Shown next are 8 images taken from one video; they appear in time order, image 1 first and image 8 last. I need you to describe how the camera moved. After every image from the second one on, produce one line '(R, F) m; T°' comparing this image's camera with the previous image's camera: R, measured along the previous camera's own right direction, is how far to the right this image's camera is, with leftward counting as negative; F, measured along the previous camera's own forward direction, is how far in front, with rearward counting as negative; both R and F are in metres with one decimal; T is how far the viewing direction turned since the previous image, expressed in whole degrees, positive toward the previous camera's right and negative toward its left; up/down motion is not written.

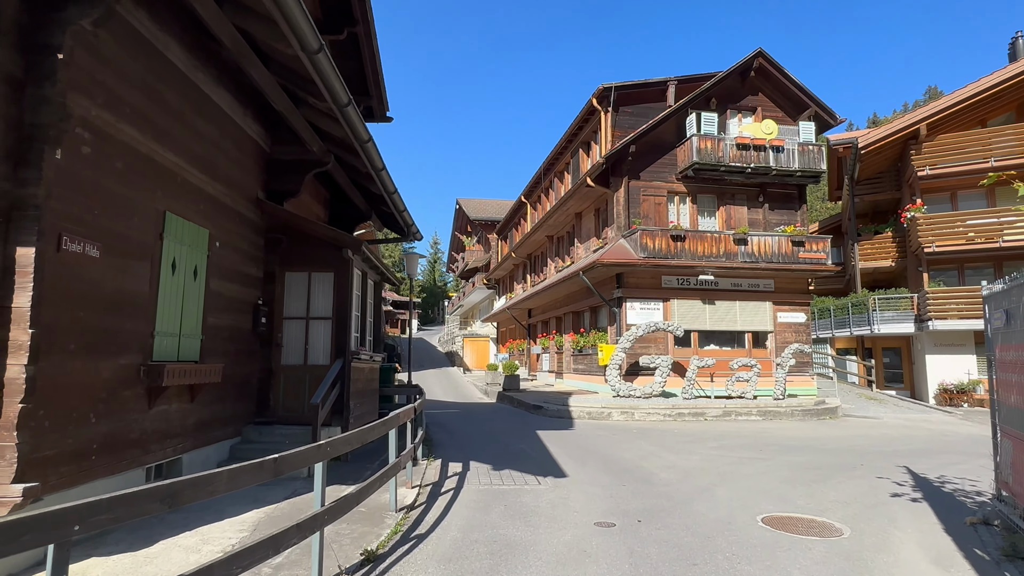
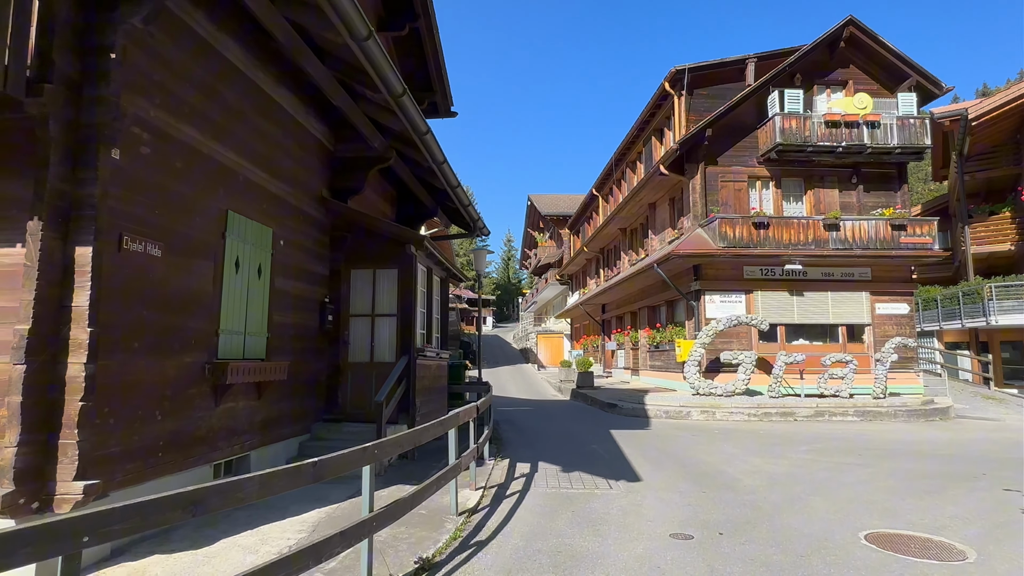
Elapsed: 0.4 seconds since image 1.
(+0.1, +0.3) m; -7°
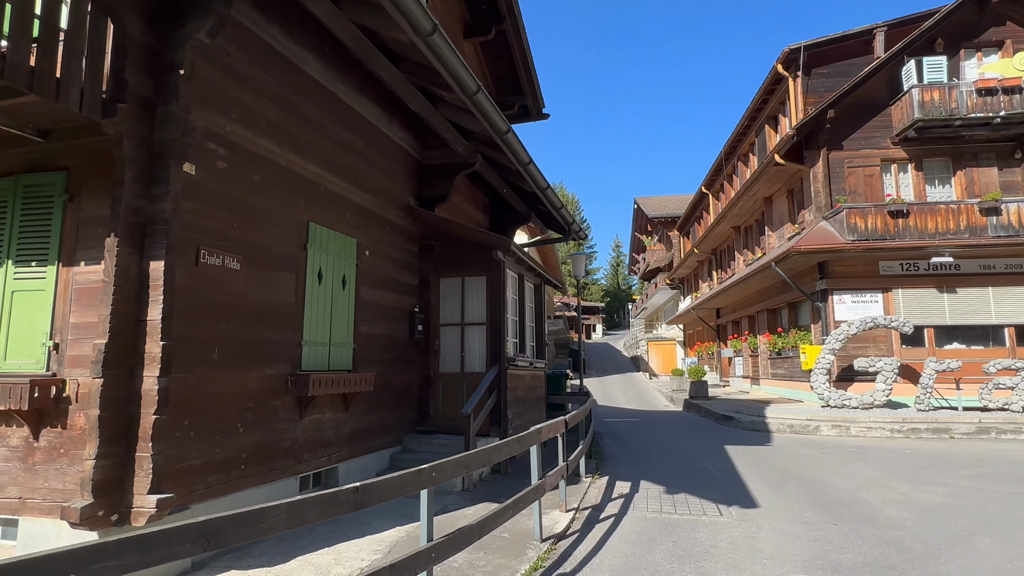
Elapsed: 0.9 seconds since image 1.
(+0.2, +0.5) m; -11°
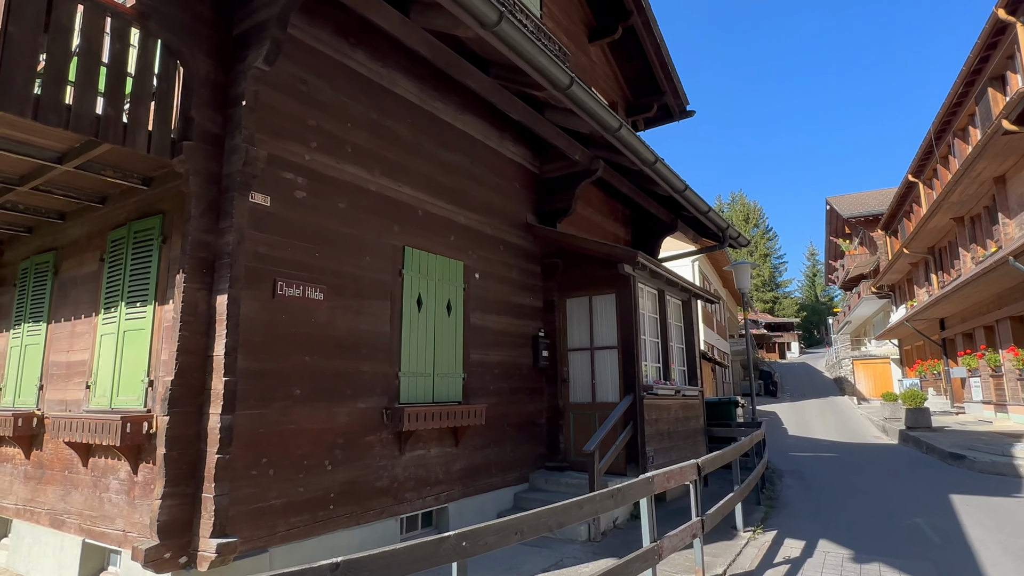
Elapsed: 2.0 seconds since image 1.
(+0.6, +0.8) m; -17°
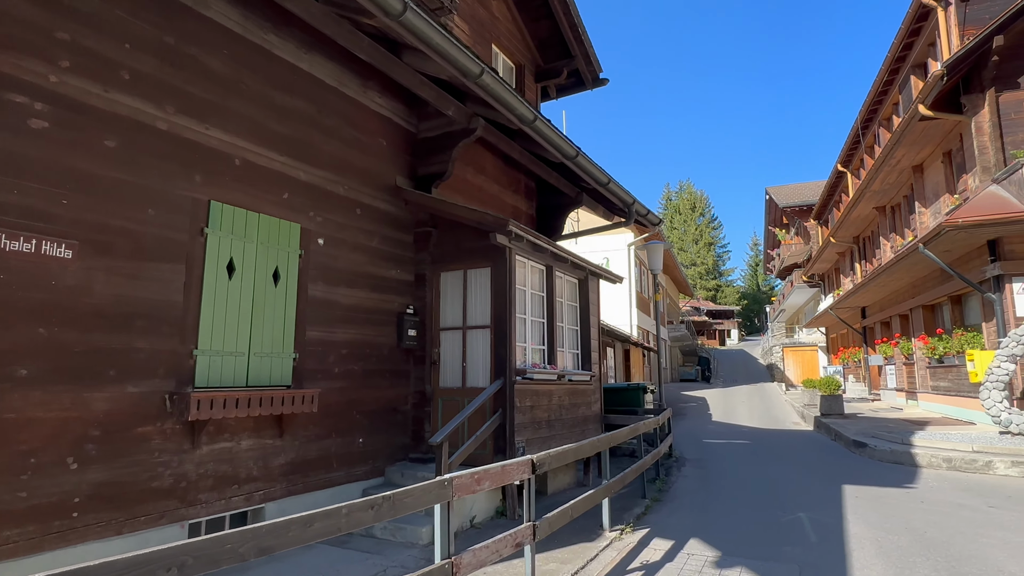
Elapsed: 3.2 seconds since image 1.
(+1.0, +0.7) m; +4°
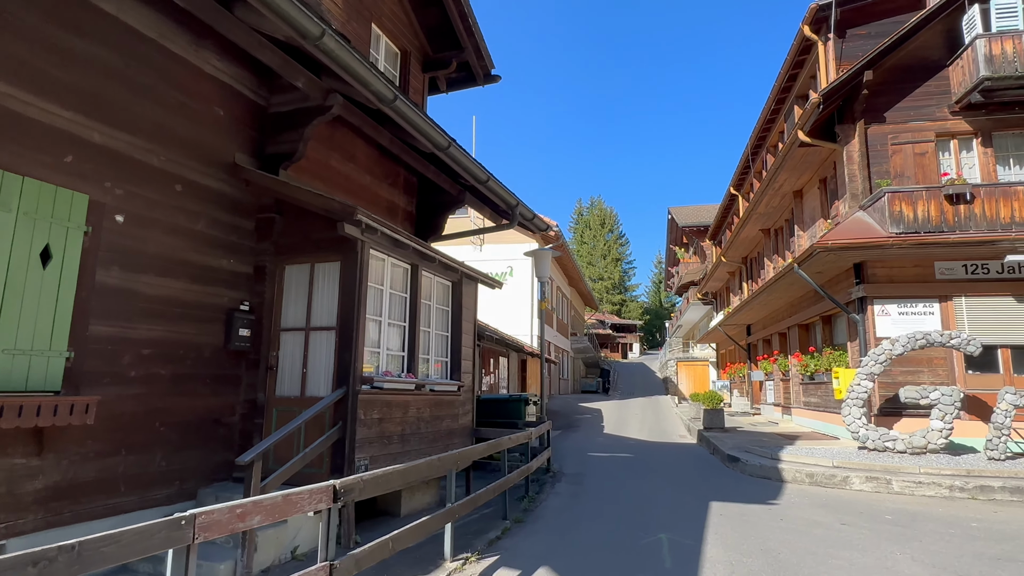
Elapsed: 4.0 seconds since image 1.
(+0.6, +0.5) m; +8°
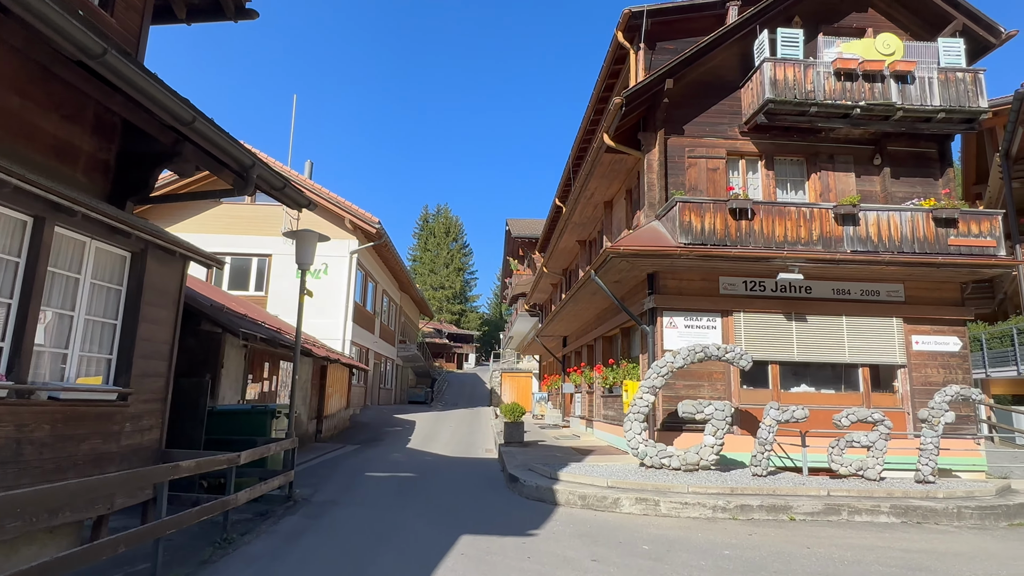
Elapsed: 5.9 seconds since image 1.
(+1.4, +1.3) m; +15°
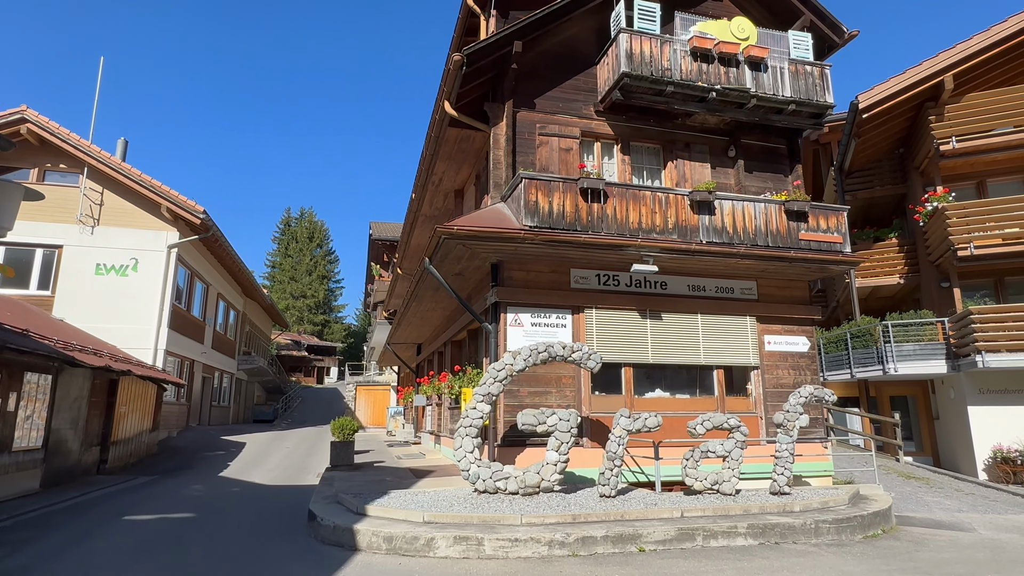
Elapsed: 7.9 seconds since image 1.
(+0.9, +1.7) m; +12°
